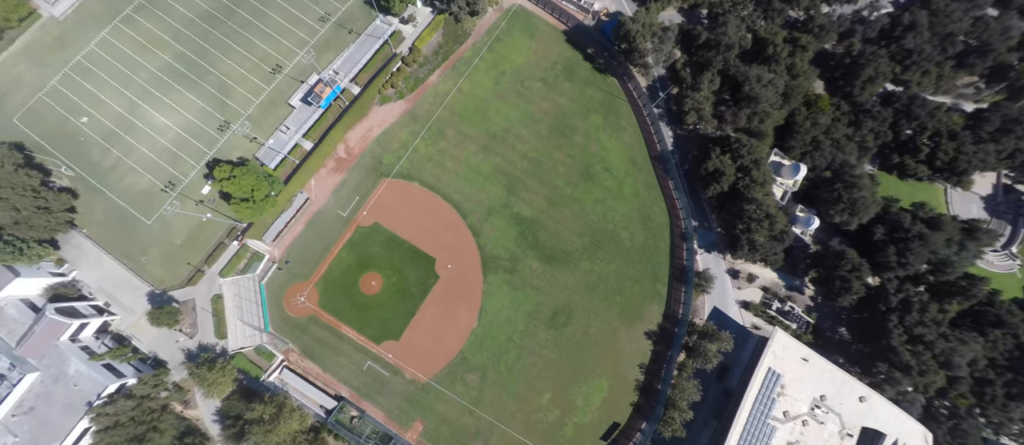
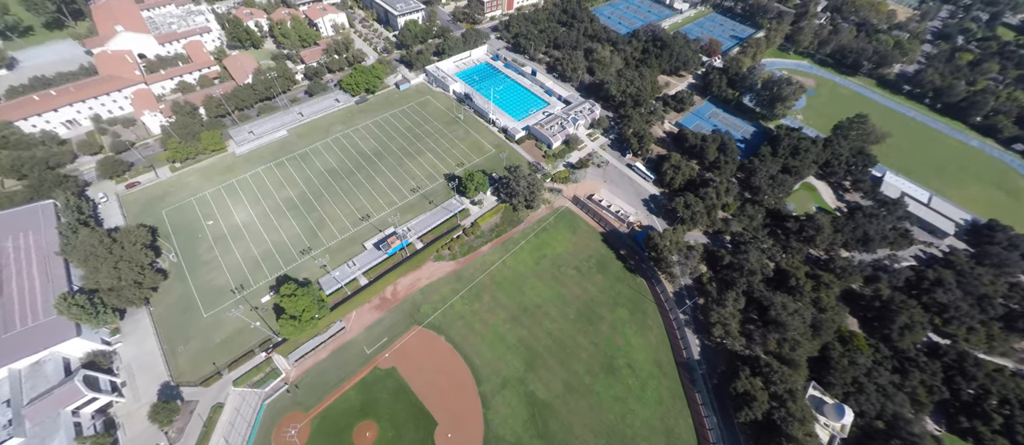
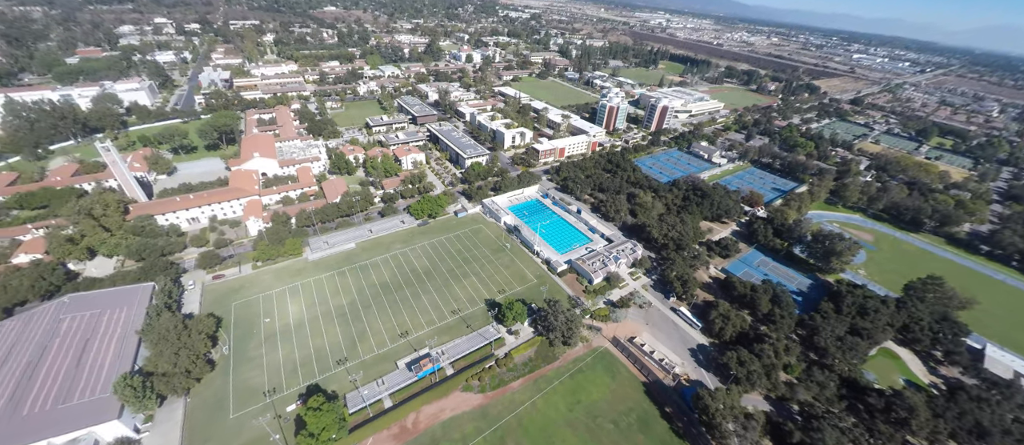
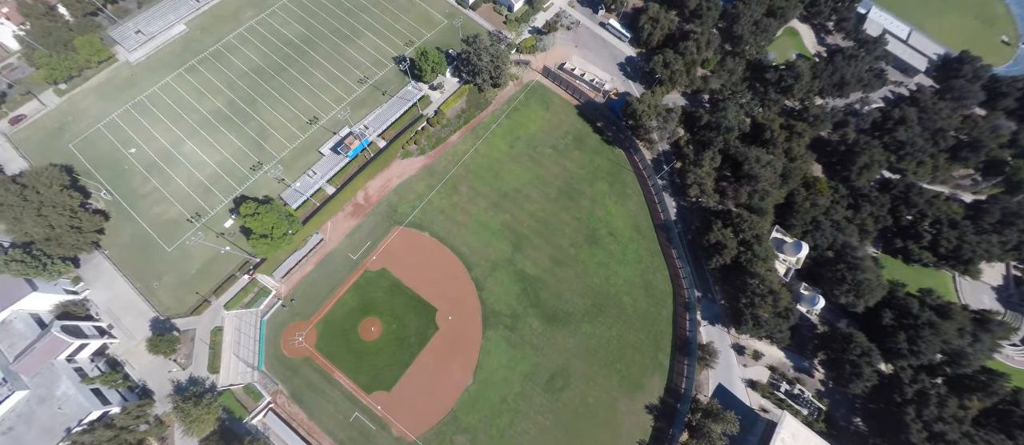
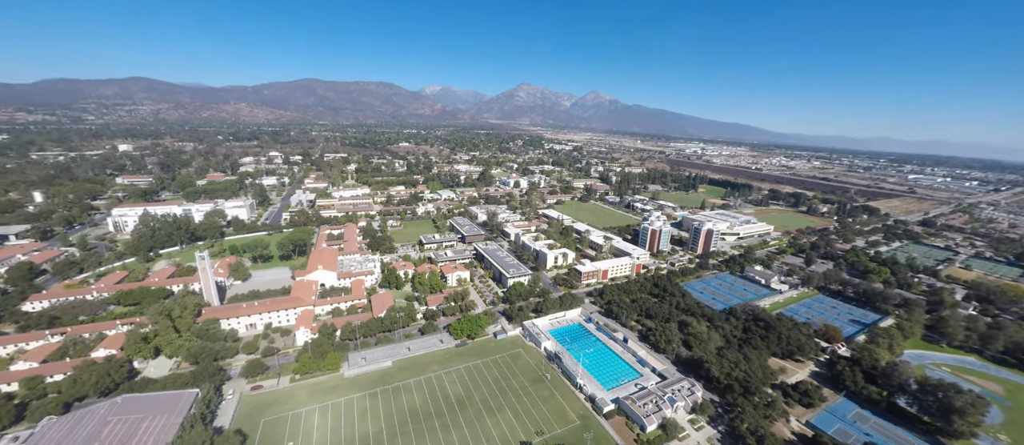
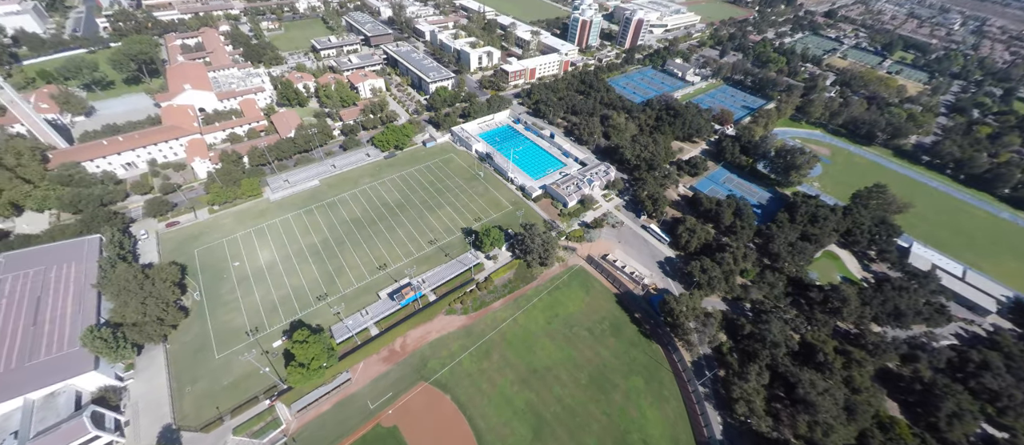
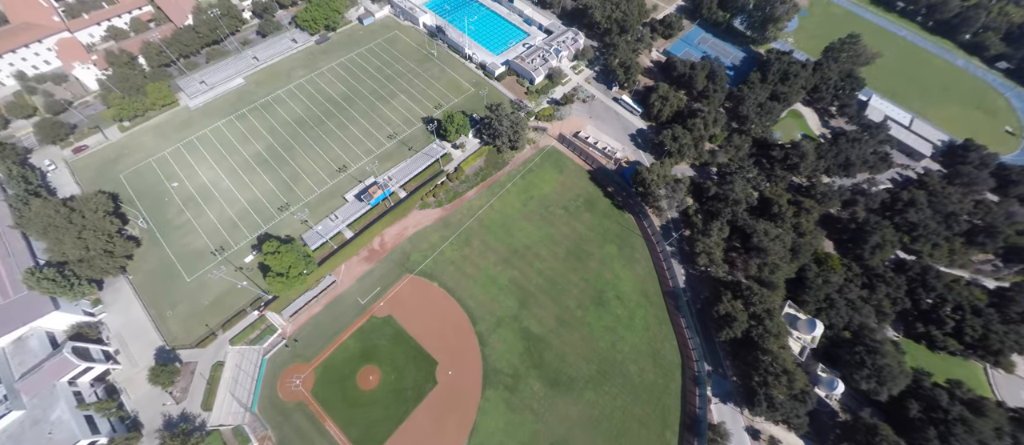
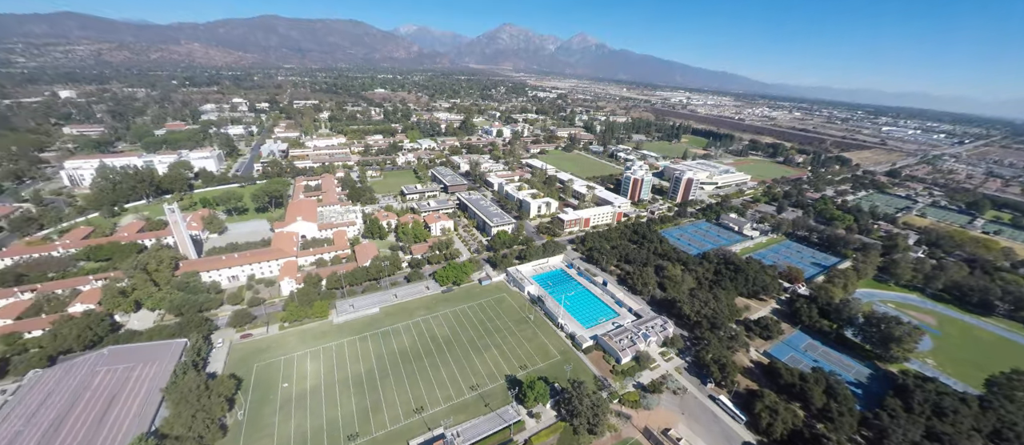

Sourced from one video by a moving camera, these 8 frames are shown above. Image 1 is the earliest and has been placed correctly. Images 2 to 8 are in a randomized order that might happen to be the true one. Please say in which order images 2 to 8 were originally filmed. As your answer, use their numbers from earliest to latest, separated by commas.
4, 7, 2, 6, 3, 8, 5
